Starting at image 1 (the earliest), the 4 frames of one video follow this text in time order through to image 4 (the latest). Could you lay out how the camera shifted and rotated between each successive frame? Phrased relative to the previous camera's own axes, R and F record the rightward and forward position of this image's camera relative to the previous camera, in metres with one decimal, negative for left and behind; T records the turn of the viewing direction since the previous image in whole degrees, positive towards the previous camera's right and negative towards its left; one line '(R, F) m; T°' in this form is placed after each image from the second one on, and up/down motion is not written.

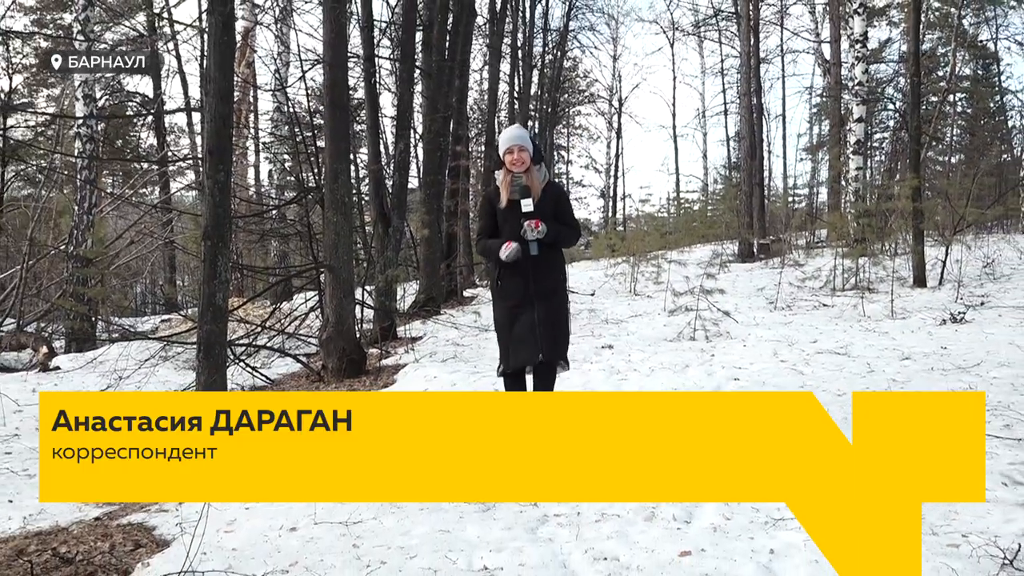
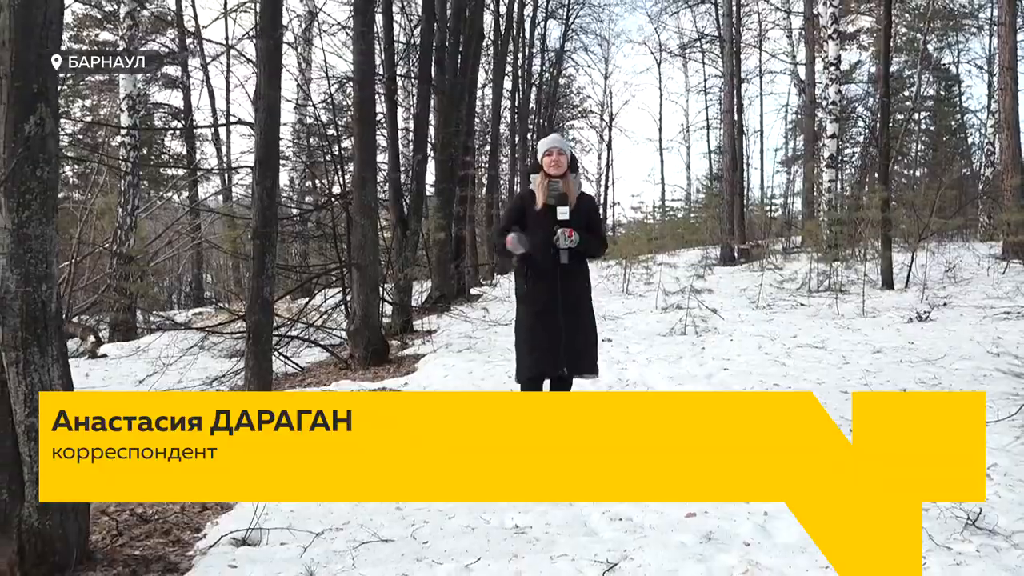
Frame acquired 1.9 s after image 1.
(-0.2, -0.5) m; +1°
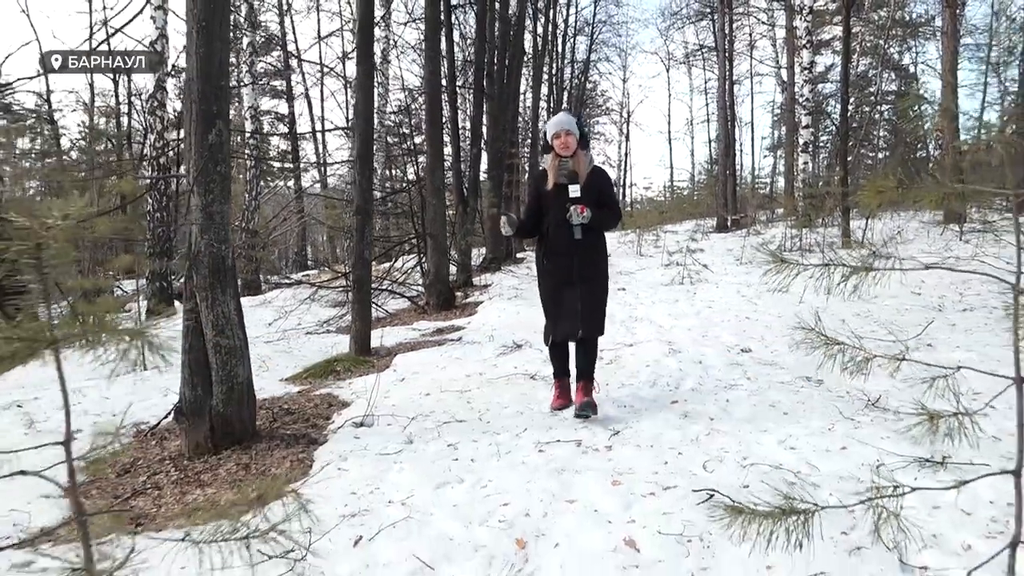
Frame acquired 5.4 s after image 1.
(-0.1, -1.6) m; -2°
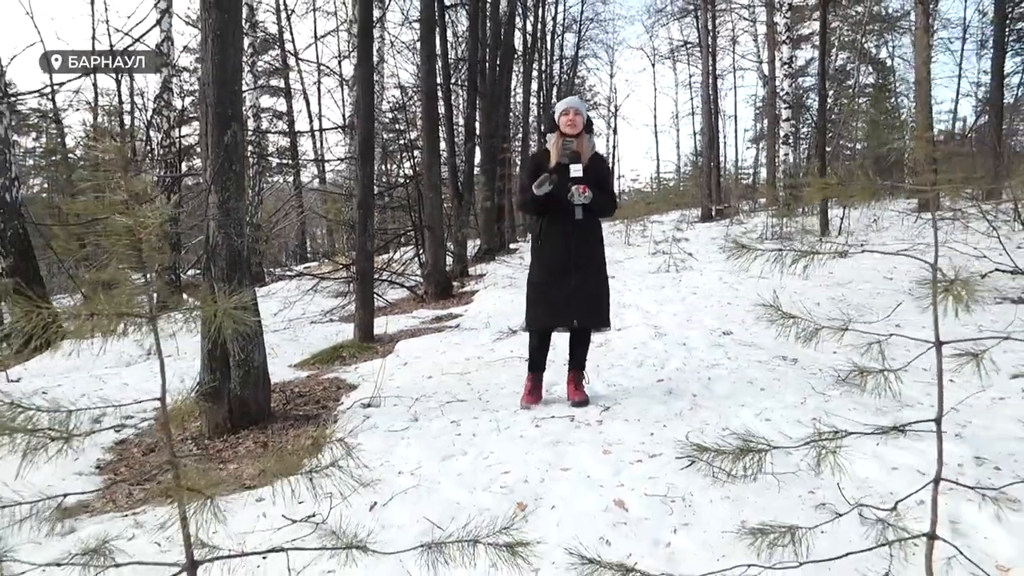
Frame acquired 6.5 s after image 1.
(0.0, -0.3) m; +1°
